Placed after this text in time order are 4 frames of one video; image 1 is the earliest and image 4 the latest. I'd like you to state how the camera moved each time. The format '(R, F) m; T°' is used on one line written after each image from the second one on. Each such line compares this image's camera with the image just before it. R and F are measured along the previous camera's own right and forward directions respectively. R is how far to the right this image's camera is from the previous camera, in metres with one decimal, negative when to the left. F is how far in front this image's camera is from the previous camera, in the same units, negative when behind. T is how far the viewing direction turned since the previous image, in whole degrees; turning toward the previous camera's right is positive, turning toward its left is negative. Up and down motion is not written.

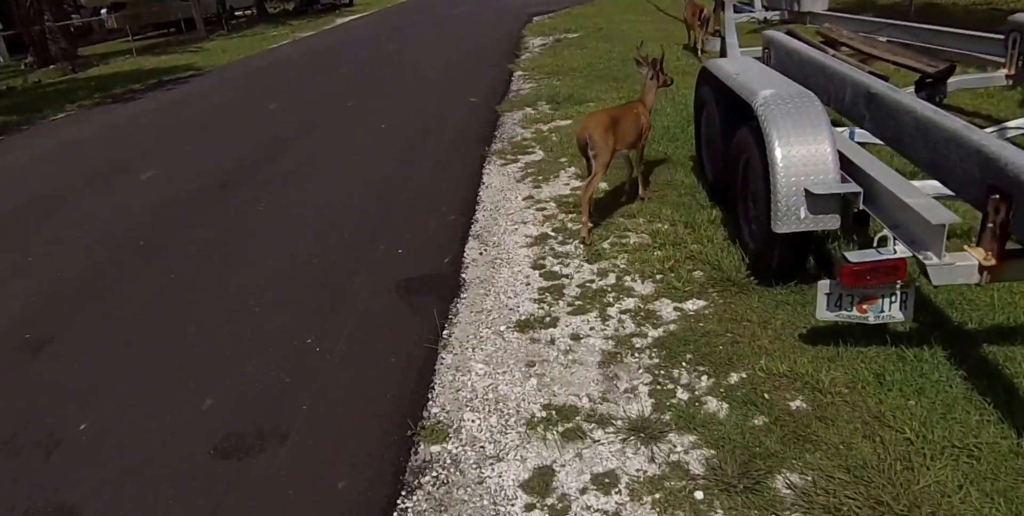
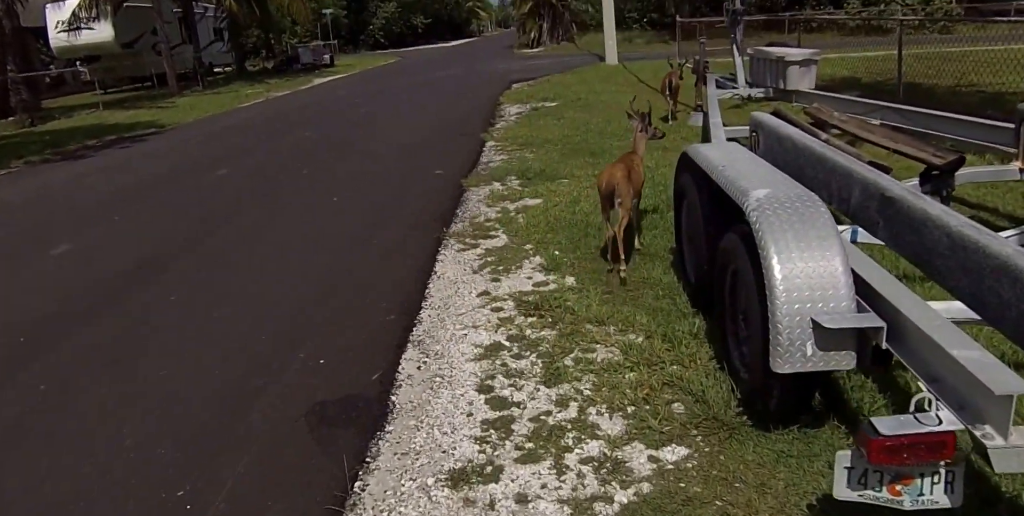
(+0.1, +0.7) m; +1°
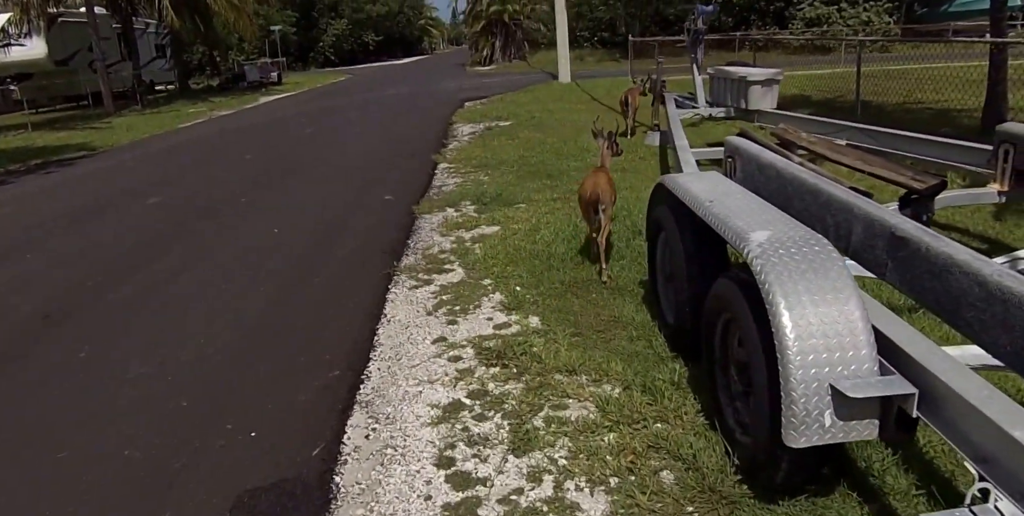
(0.0, +0.4) m; +3°
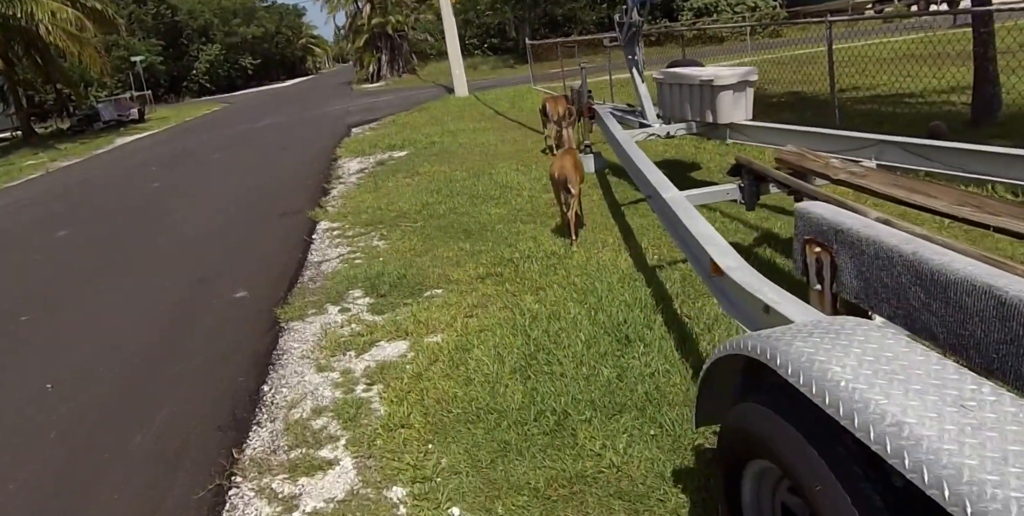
(0.0, +2.2) m; +7°
